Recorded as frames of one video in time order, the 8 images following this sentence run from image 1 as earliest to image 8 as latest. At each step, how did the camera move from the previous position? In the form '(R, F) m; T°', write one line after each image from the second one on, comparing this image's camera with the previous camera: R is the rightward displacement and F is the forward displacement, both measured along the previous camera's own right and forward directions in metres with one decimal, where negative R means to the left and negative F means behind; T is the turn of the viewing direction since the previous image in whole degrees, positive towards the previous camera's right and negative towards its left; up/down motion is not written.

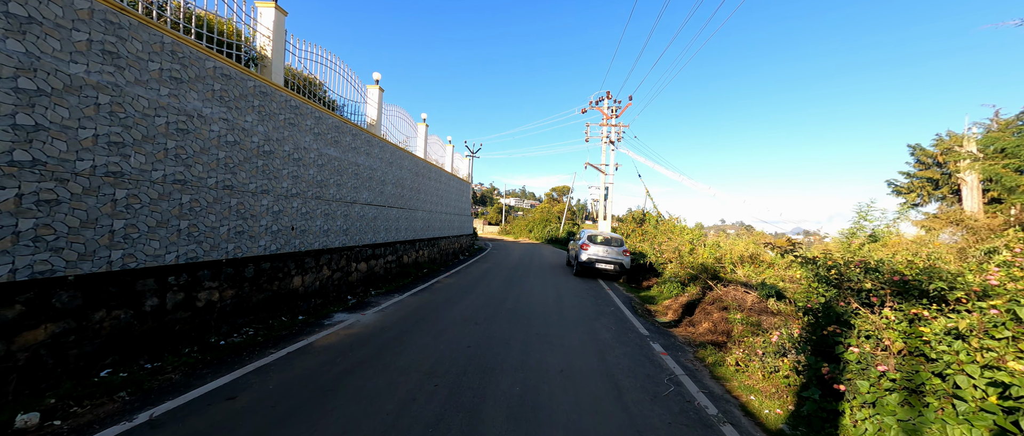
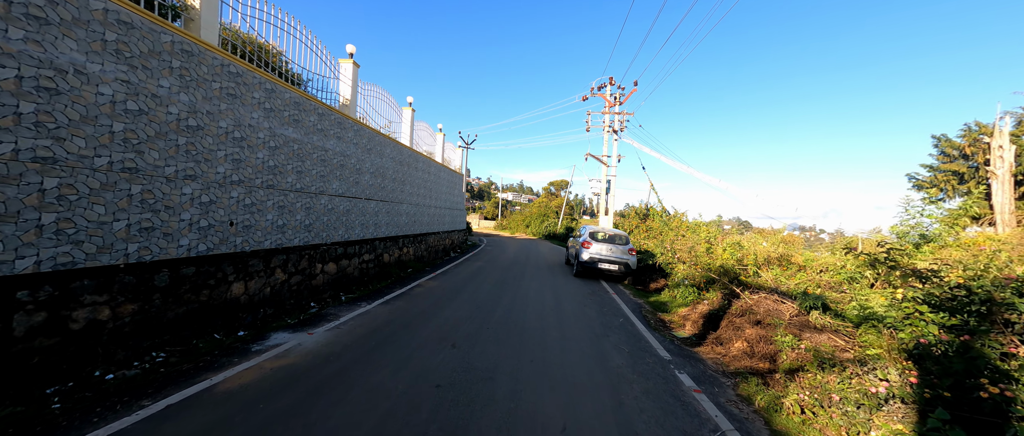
(+0.1, +1.0) m; 0°
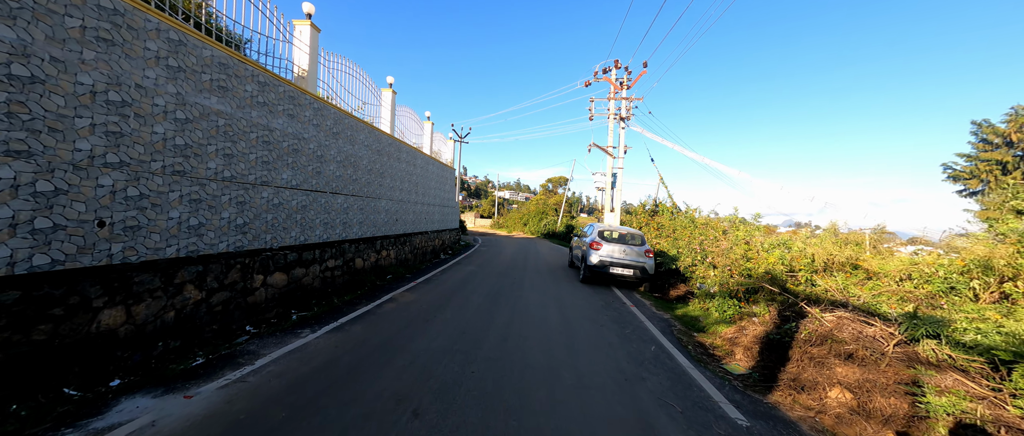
(0.0, +1.4) m; 0°
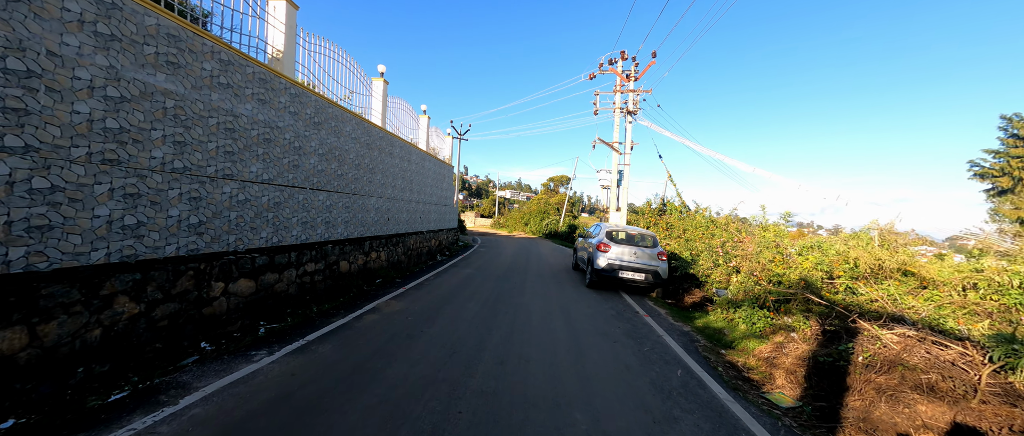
(0.0, +0.7) m; 0°
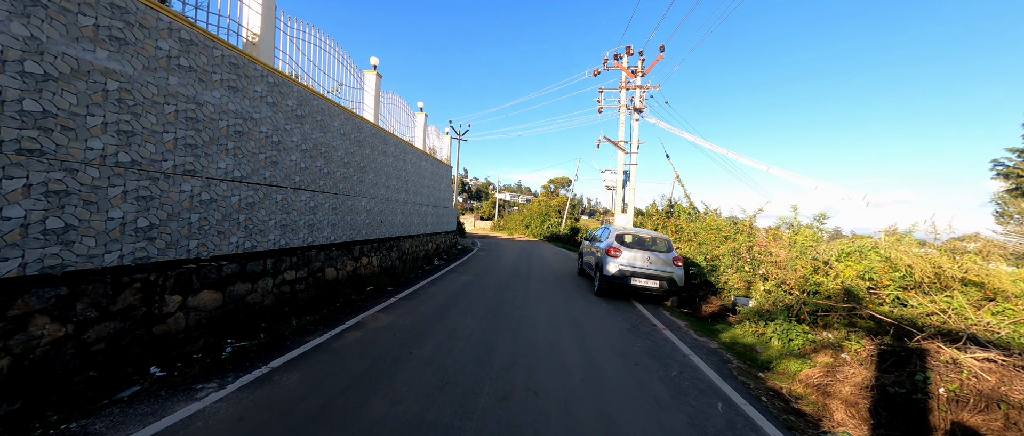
(0.0, +0.6) m; 0°
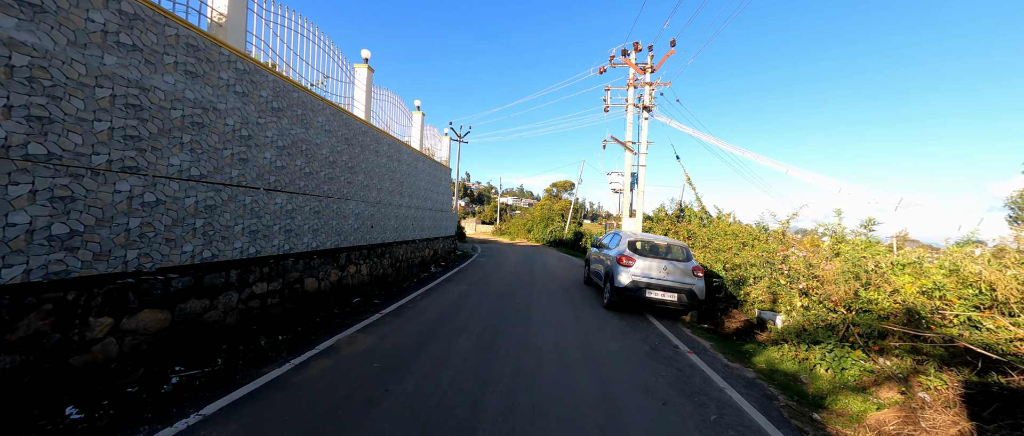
(0.0, +0.6) m; 0°
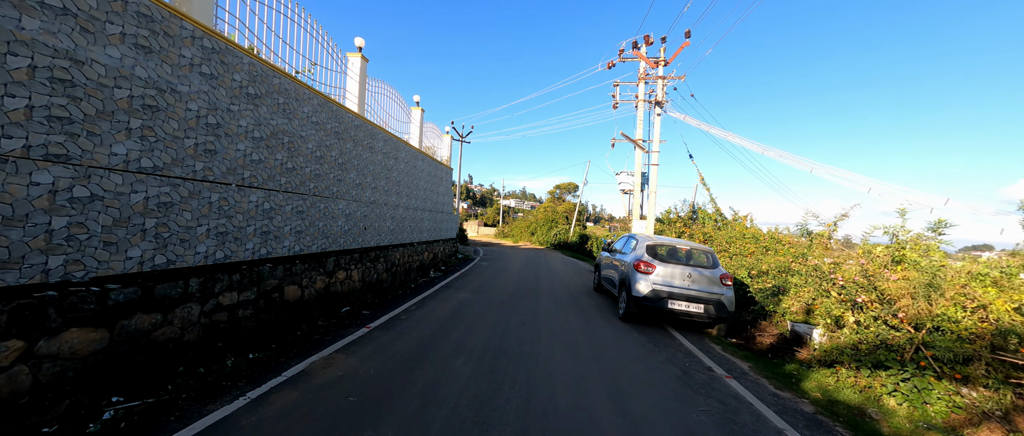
(-0.1, +0.6) m; 0°
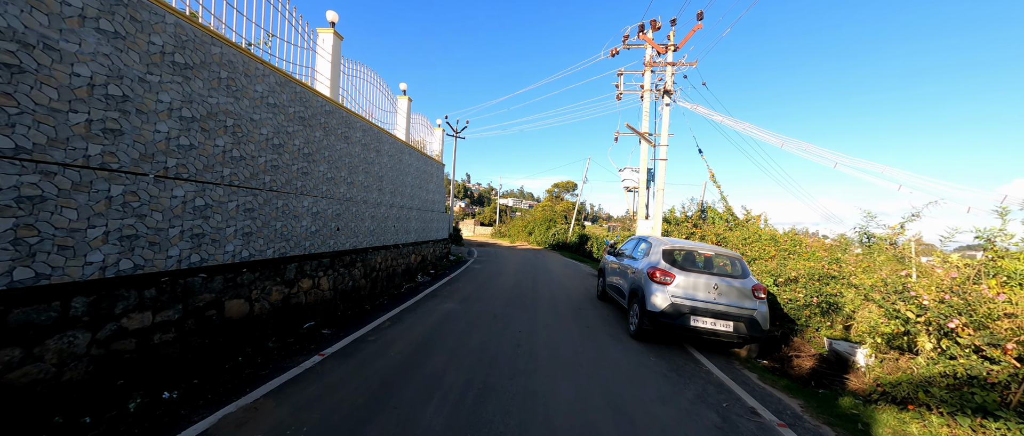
(+0.1, +0.9) m; 0°
